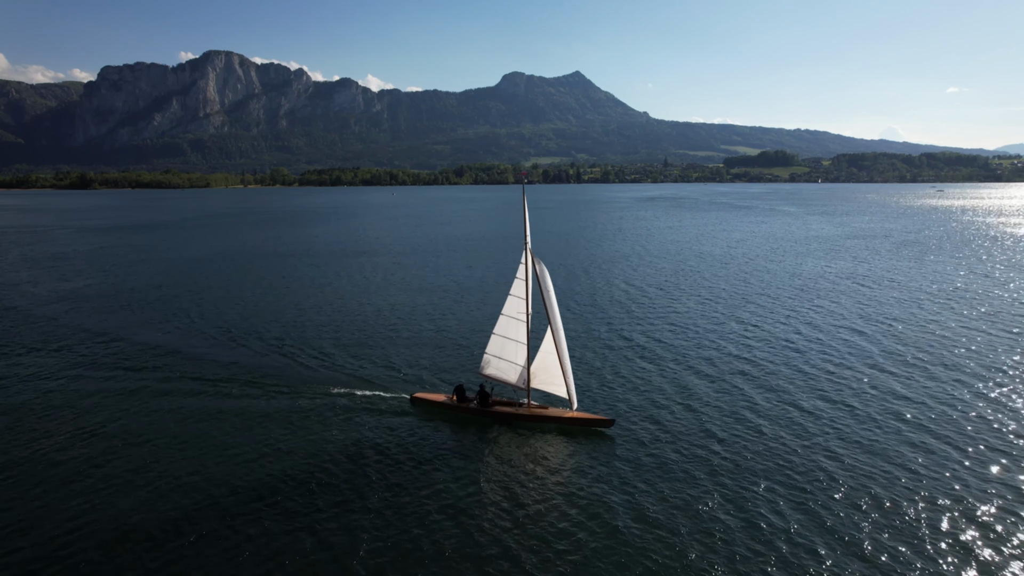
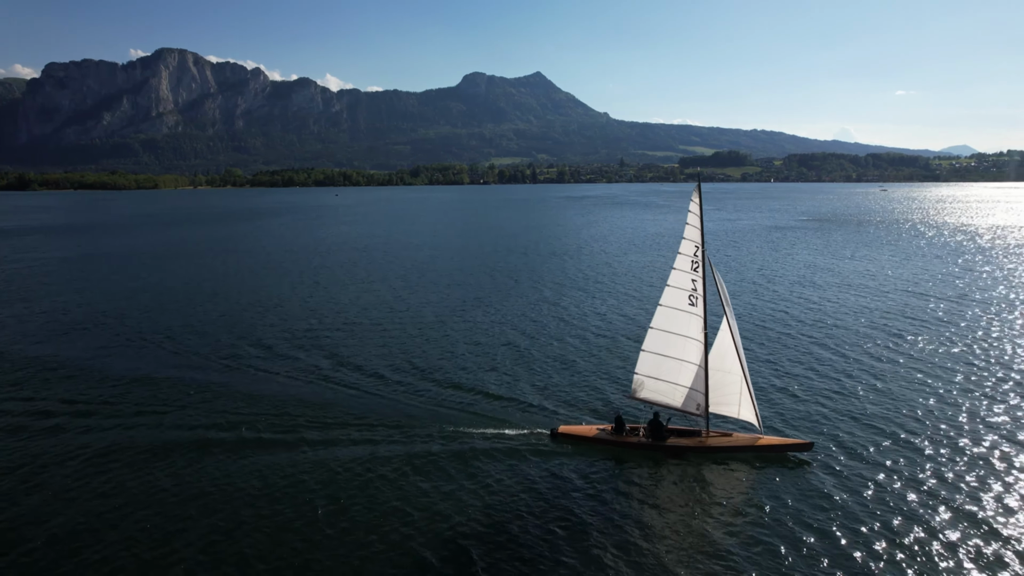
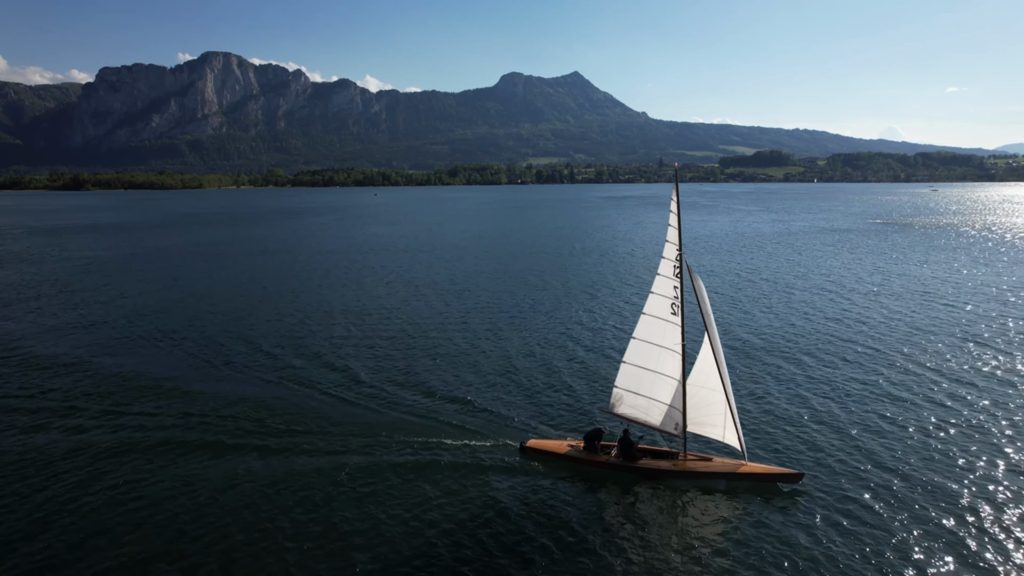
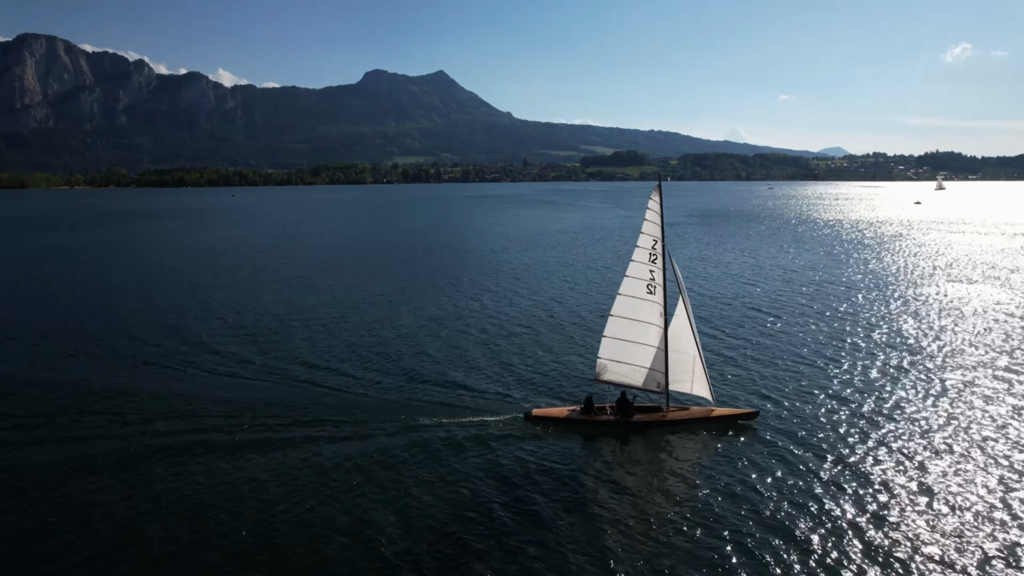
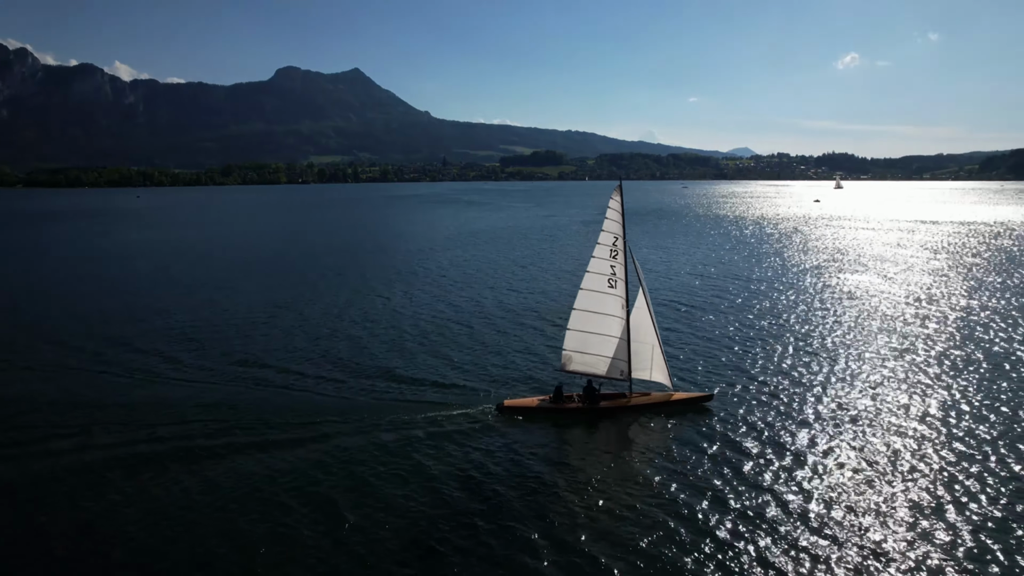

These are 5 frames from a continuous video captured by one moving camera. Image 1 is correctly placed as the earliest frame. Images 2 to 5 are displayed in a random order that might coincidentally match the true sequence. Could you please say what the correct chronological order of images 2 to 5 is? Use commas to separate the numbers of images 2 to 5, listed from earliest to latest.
3, 2, 4, 5
